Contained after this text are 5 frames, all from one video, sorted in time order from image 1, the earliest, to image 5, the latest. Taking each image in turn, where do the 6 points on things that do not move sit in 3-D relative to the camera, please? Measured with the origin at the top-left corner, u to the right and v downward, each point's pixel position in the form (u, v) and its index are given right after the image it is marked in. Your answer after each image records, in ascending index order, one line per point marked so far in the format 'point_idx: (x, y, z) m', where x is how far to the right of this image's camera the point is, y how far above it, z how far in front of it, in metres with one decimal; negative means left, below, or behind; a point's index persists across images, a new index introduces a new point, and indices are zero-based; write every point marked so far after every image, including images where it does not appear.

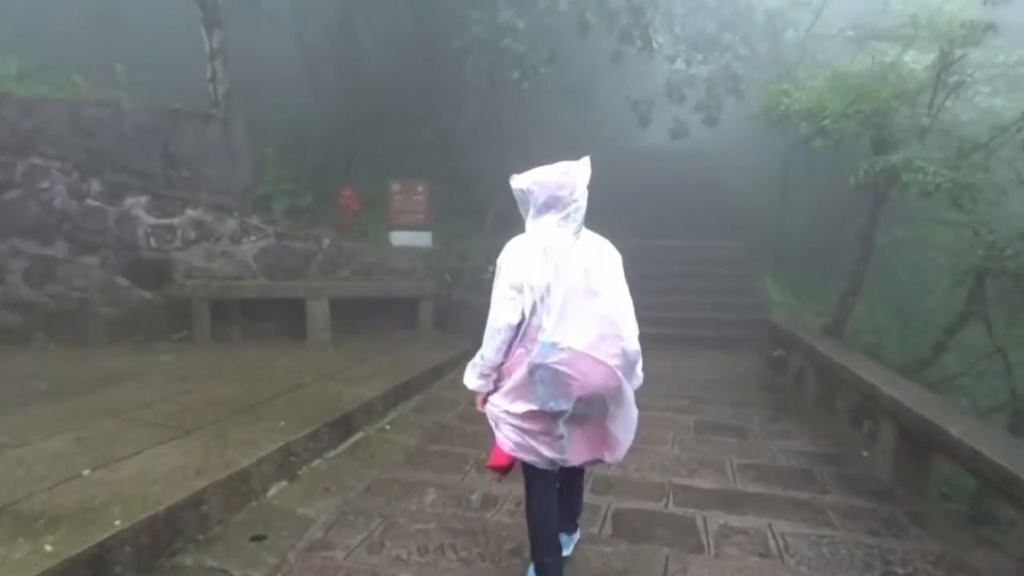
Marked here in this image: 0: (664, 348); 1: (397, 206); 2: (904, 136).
0: (+2.4, -1.0, +8.1) m
1: (-1.9, +1.3, +8.2) m
2: (+4.5, +1.7, +5.9) m
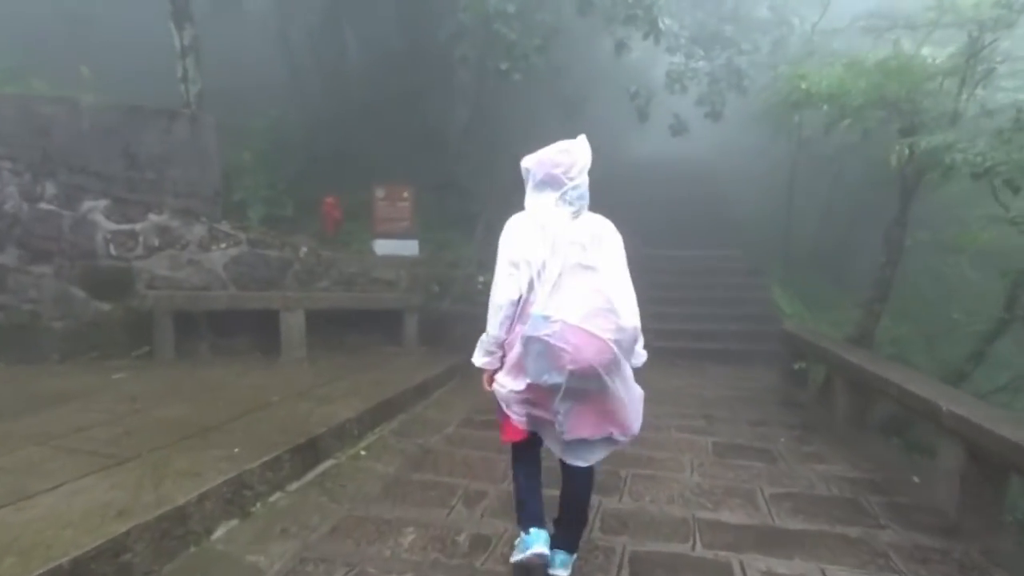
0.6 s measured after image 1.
0: (+2.3, -1.1, +7.5) m
1: (-2.0, +1.1, +7.7) m
2: (+4.4, +1.7, +5.4) m
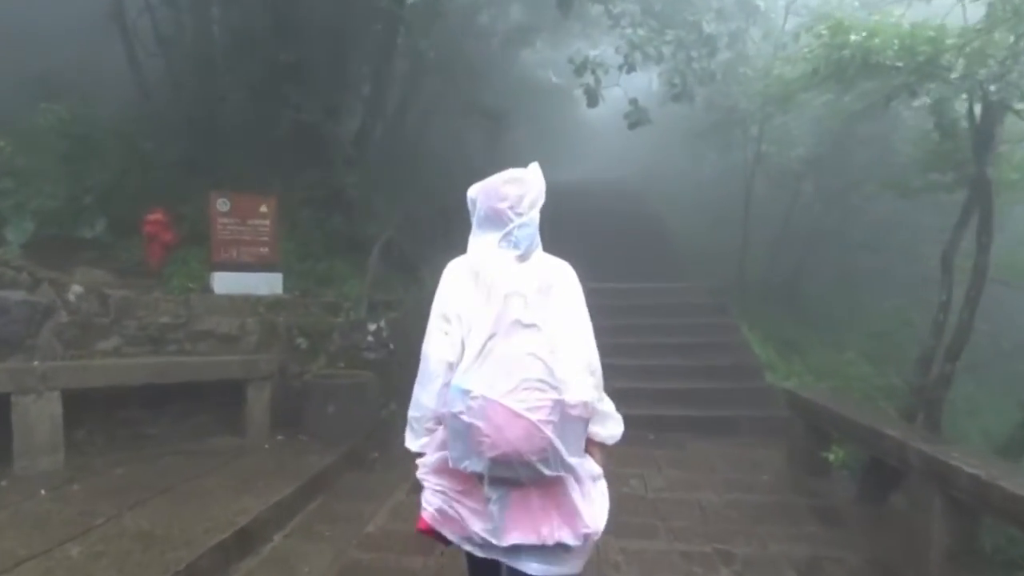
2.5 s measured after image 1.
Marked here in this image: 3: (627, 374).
0: (+1.3, -1.6, +5.6) m
1: (-2.9, +0.5, +5.2) m
2: (+3.7, +1.3, +3.9) m
3: (+1.4, -1.0, +6.5) m
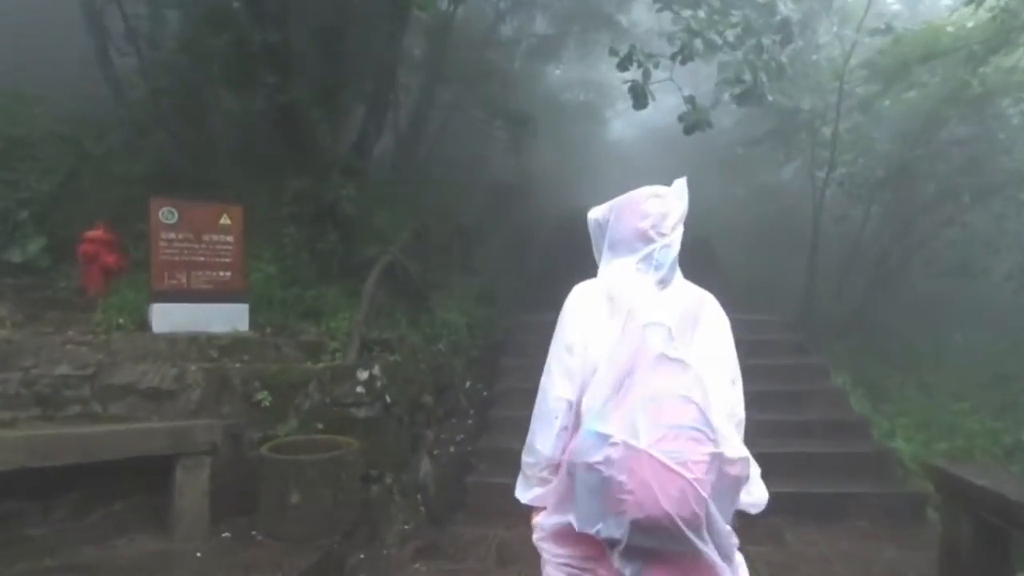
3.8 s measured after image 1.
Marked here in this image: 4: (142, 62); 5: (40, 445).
0: (+1.6, -1.9, +4.1) m
1: (-2.7, +0.3, +3.9) m
2: (+3.9, +1.1, +2.6) m
3: (+1.7, -1.4, +5.0) m
4: (-4.5, +2.8, +6.2) m
5: (-2.7, -0.9, +3.1) m
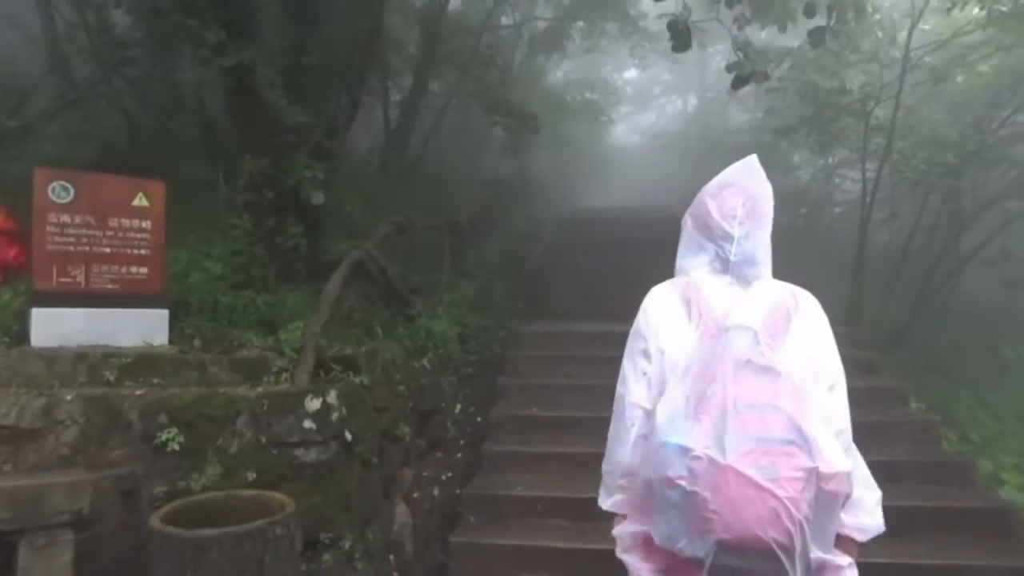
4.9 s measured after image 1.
0: (+1.6, -1.9, +3.0) m
1: (-2.7, +0.3, +2.9) m
2: (+3.9, +1.2, +1.5) m
3: (+1.8, -1.4, +3.9) m
4: (-4.4, +2.7, +5.2) m
5: (-2.7, -0.9, +2.1) m
